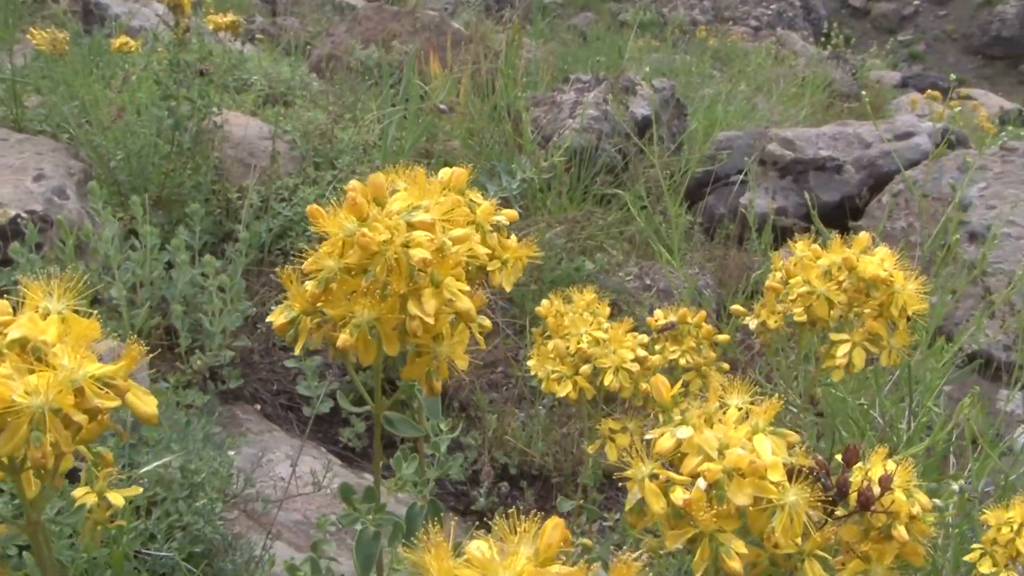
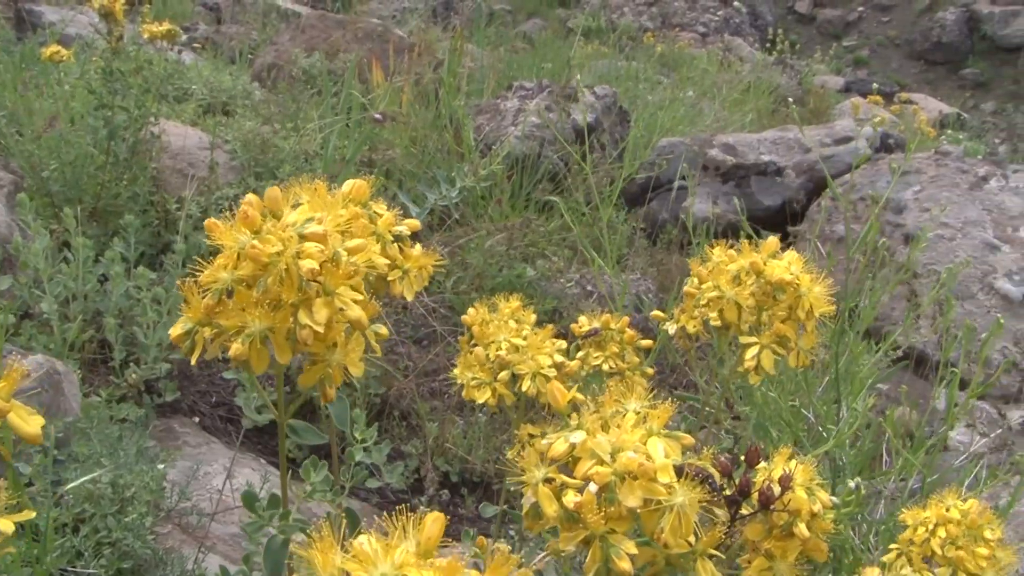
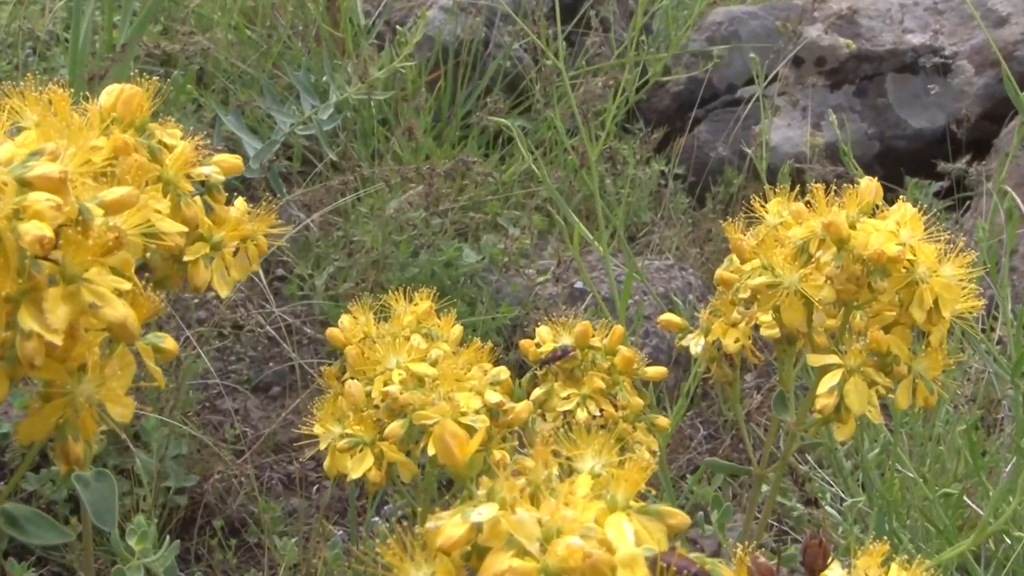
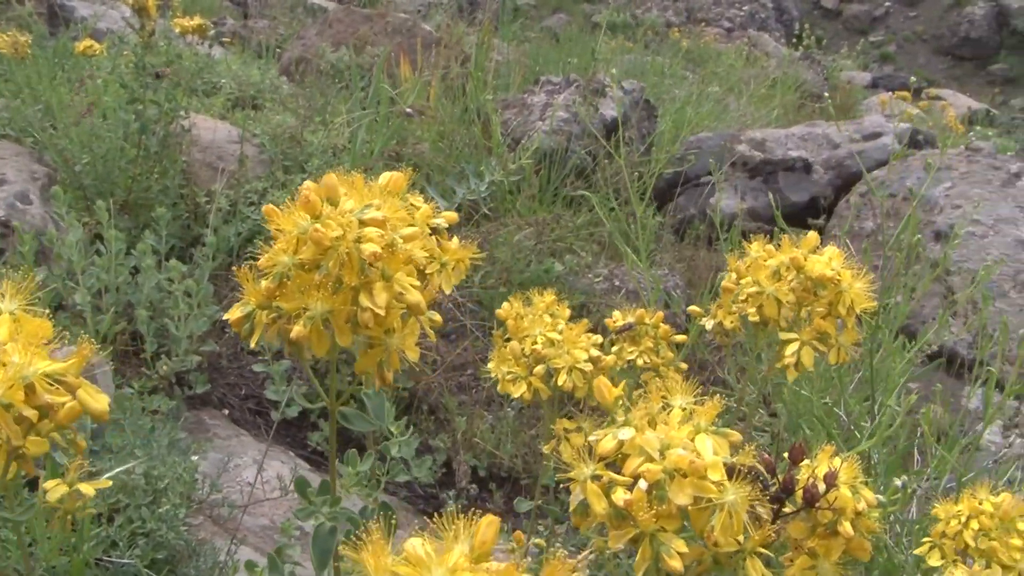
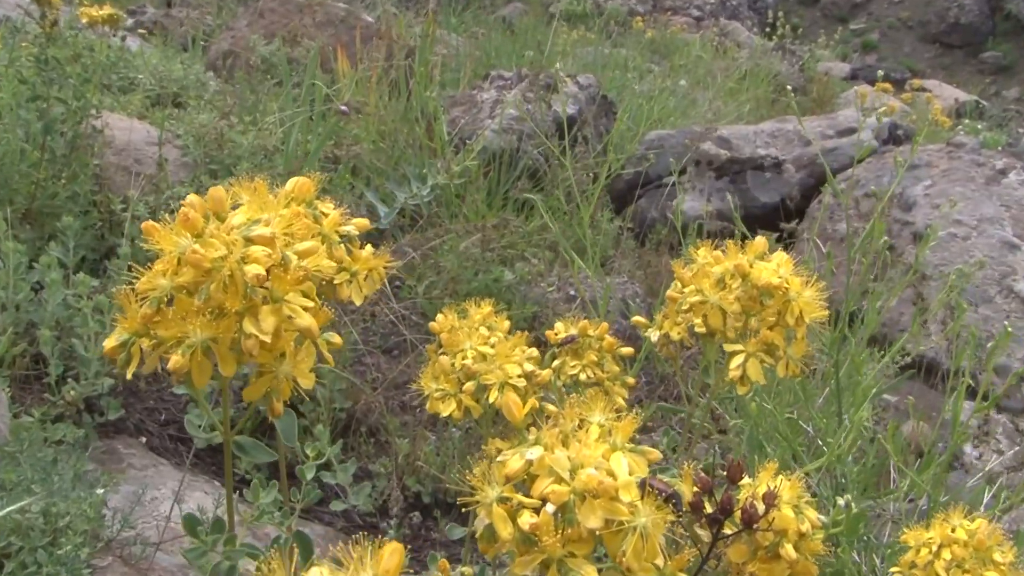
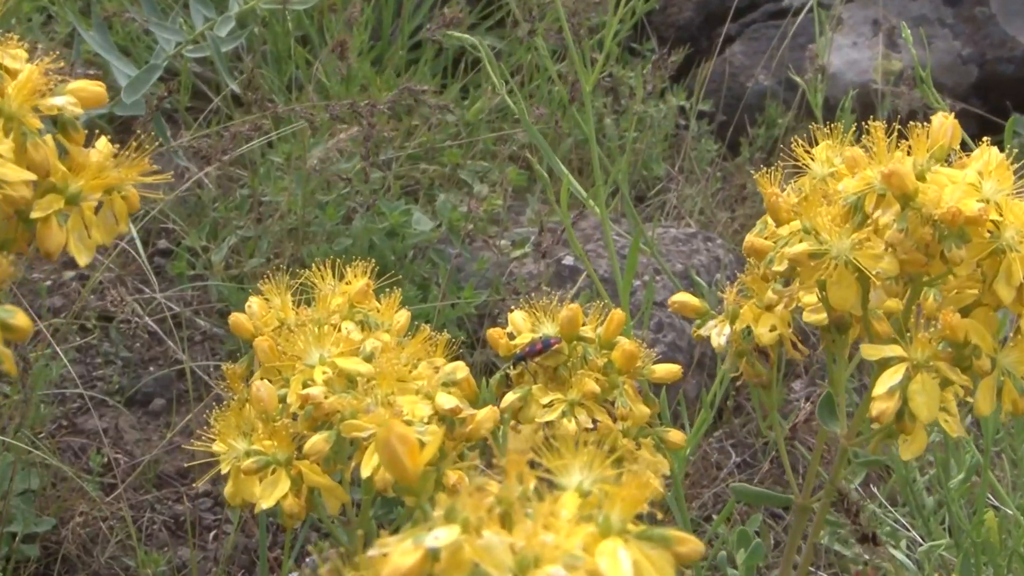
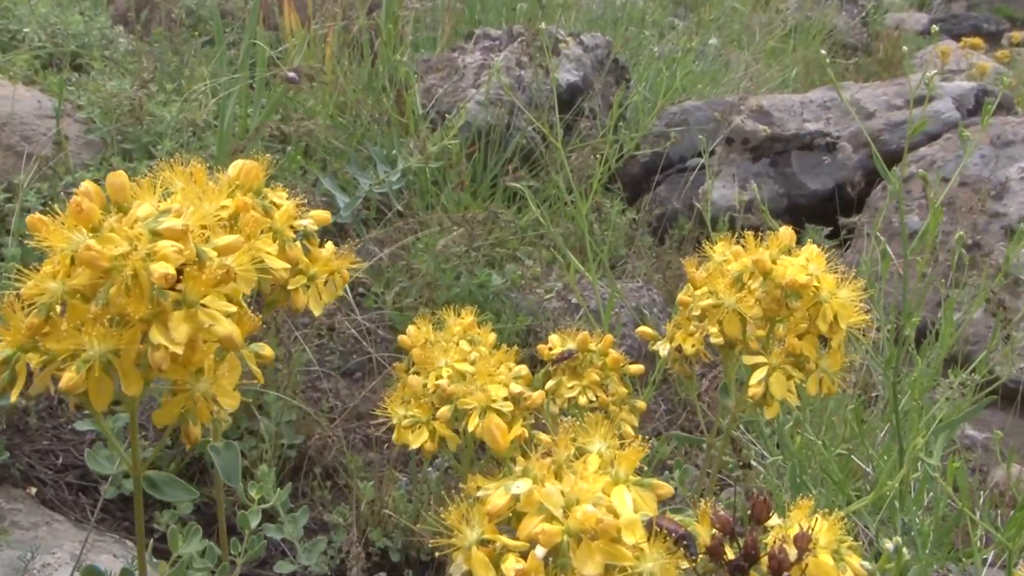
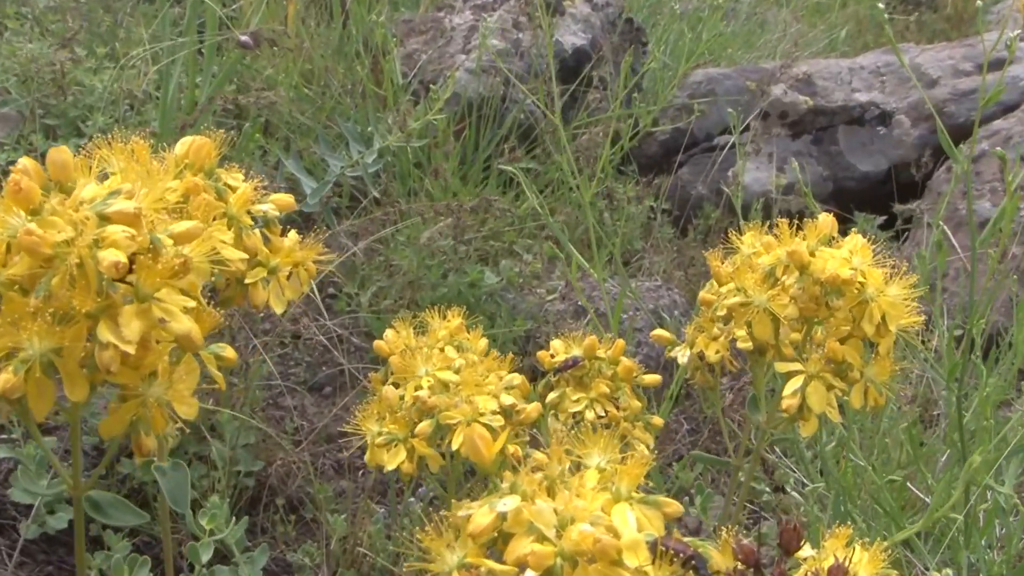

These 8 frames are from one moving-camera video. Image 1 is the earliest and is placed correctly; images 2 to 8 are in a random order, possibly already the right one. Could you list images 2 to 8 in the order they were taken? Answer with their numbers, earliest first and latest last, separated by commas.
4, 2, 5, 7, 8, 3, 6
